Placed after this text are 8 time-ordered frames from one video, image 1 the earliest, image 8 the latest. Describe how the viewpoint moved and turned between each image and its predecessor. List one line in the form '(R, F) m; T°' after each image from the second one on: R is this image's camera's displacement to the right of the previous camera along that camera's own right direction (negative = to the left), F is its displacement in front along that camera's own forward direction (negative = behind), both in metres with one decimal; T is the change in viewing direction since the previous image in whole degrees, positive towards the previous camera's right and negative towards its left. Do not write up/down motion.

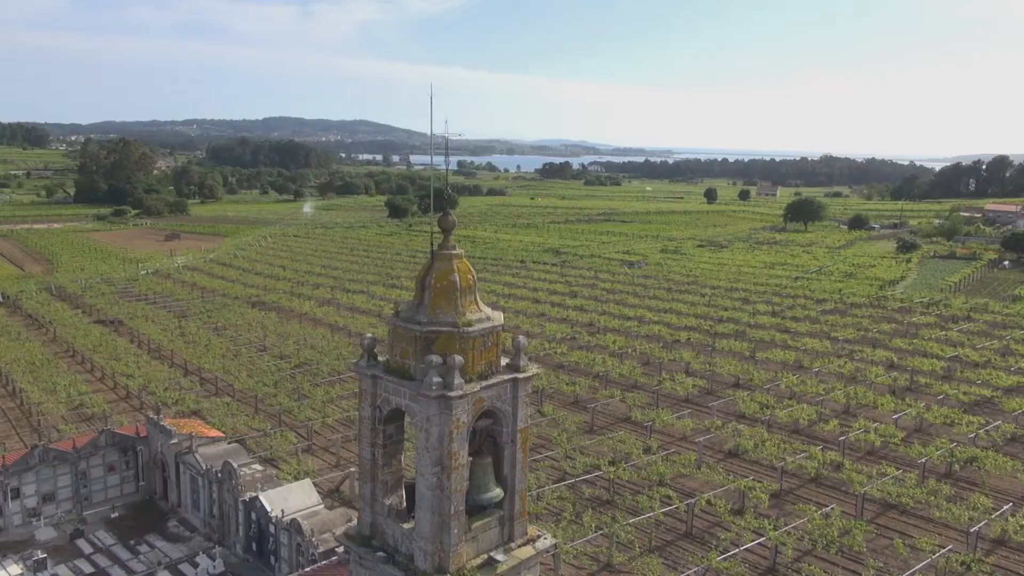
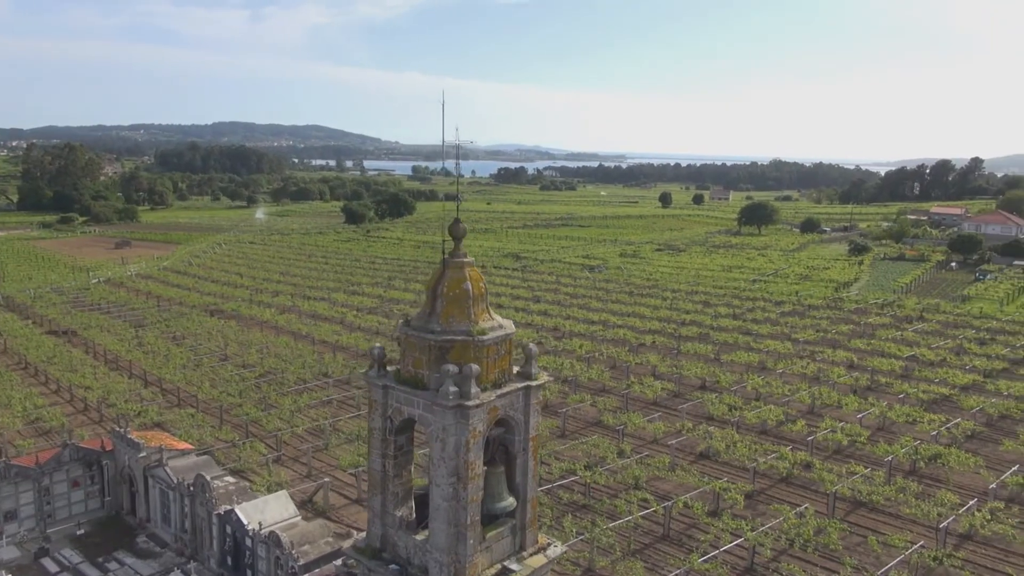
(-0.4, 0.0) m; +3°
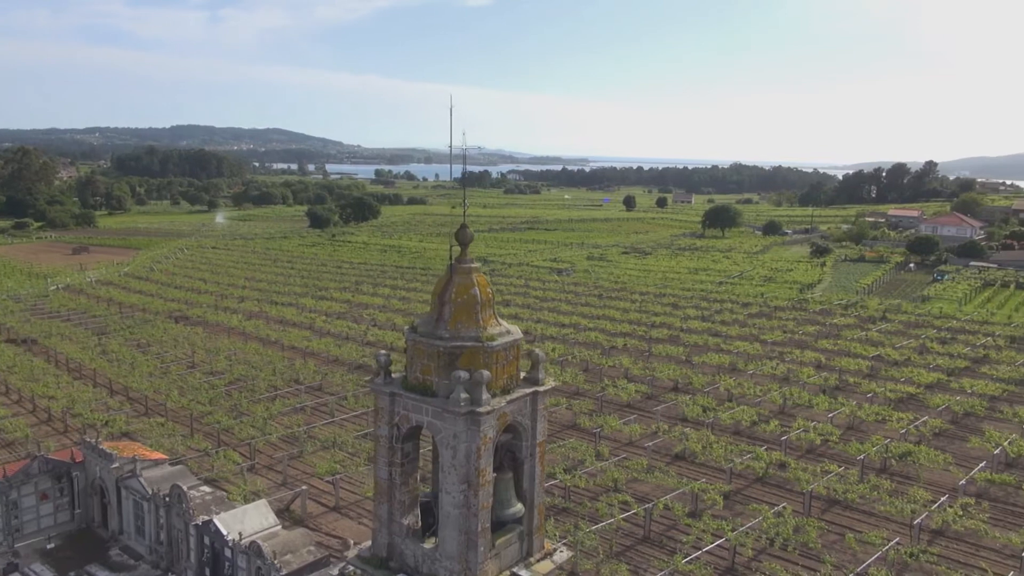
(-0.3, 0.0) m; +3°
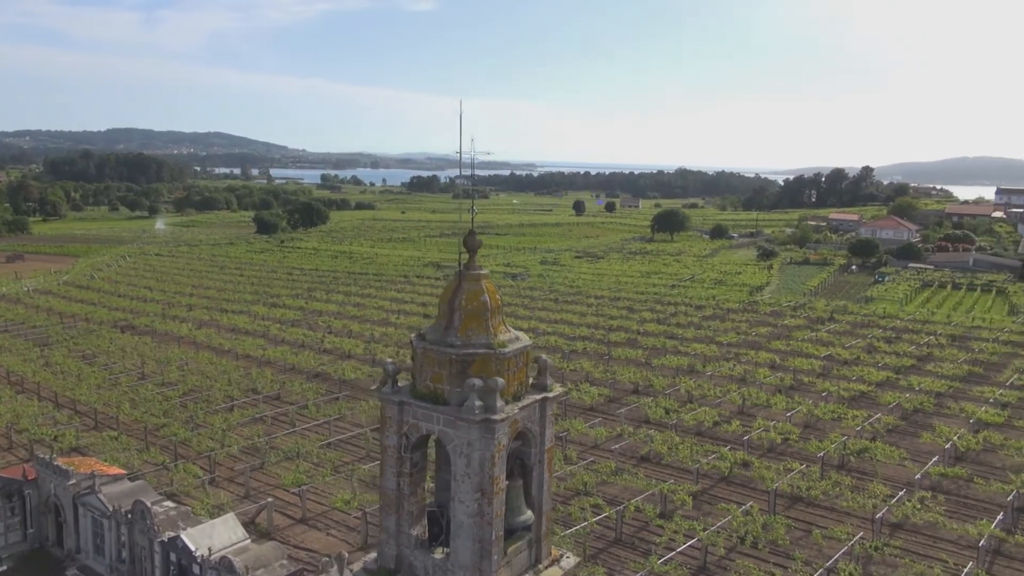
(-0.4, 0.0) m; +4°
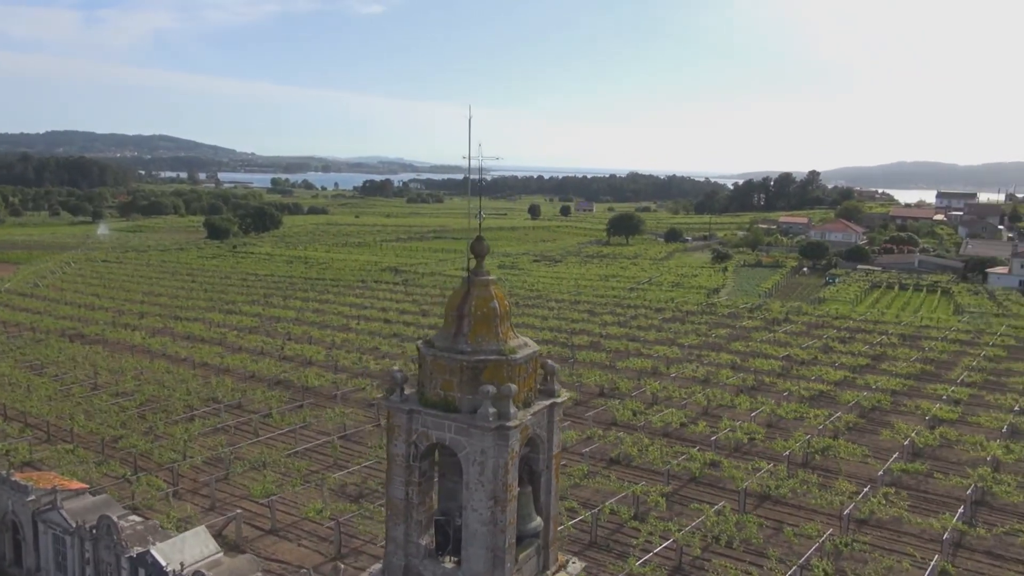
(-0.4, 0.0) m; +3°
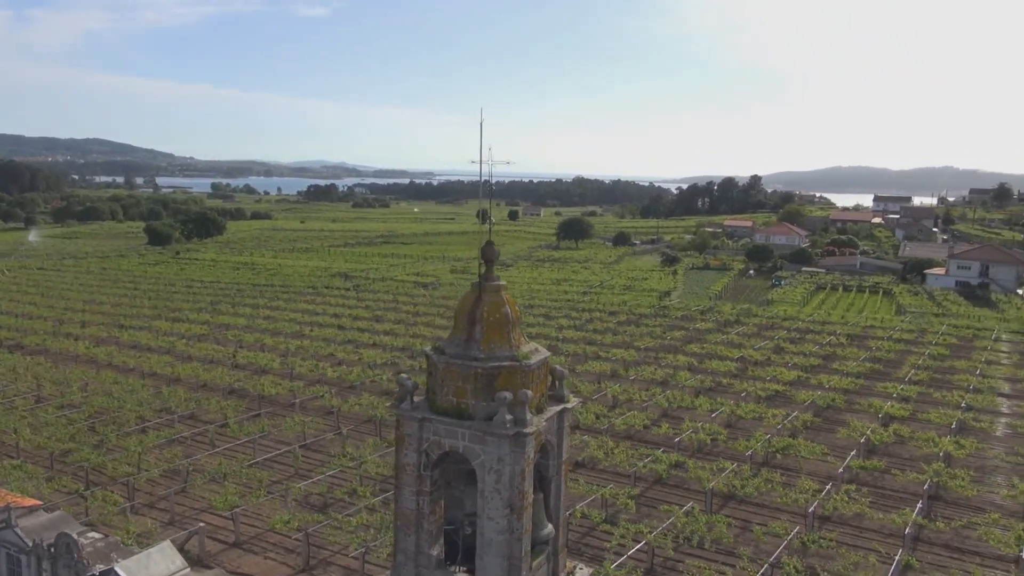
(-0.4, +0.1) m; +4°
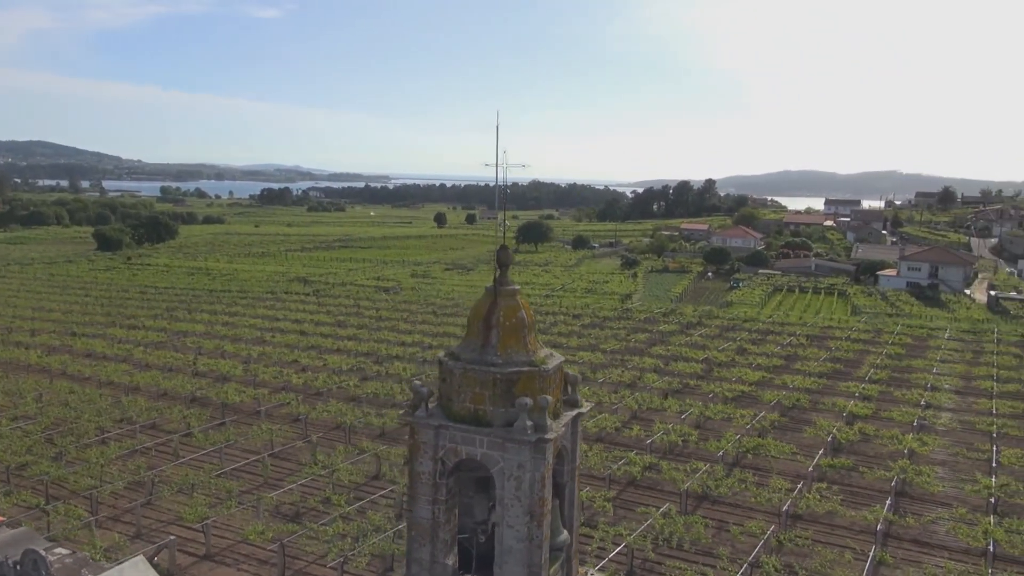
(-0.4, +0.1) m; +3°
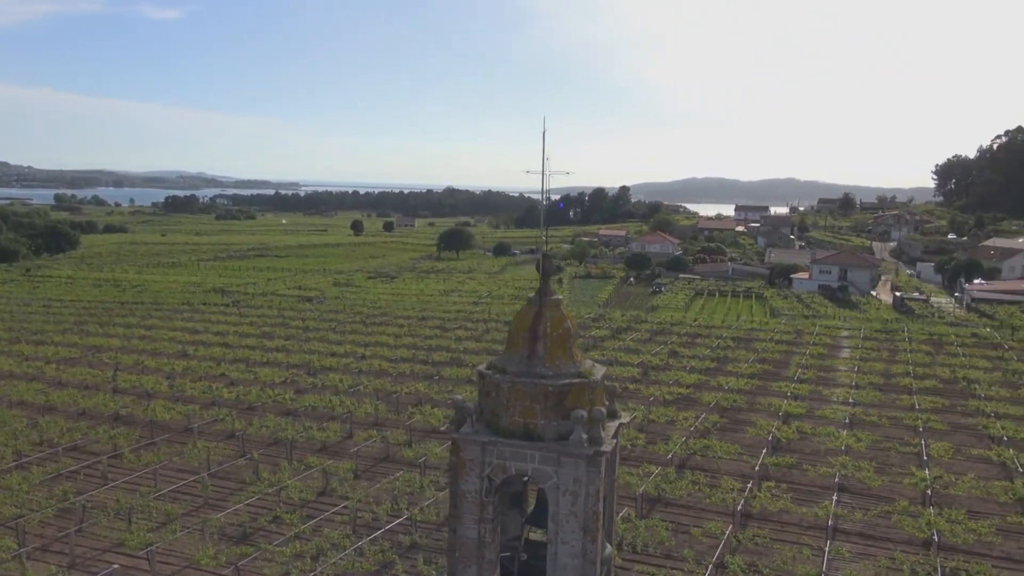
(-0.8, +0.2) m; +6°
